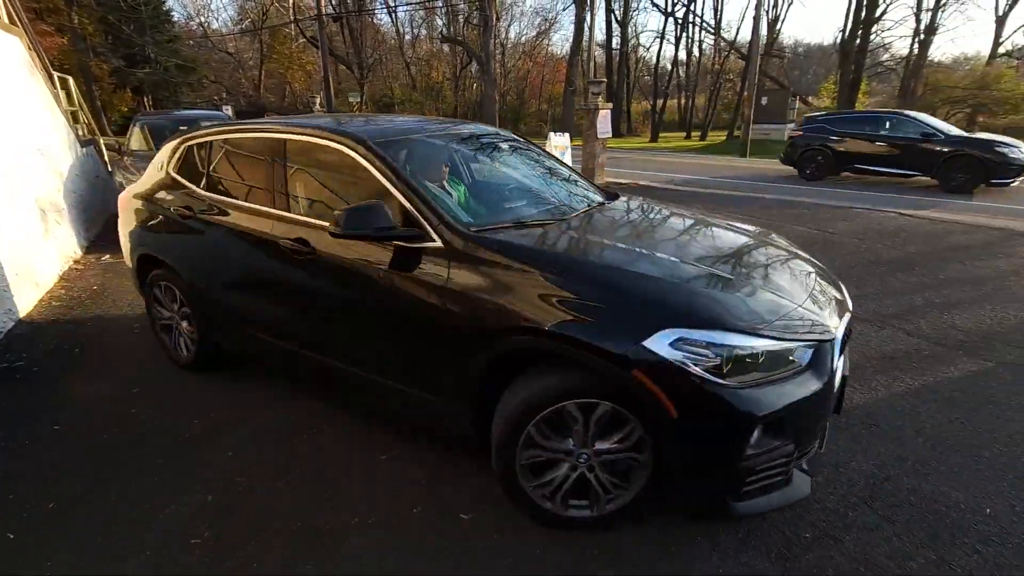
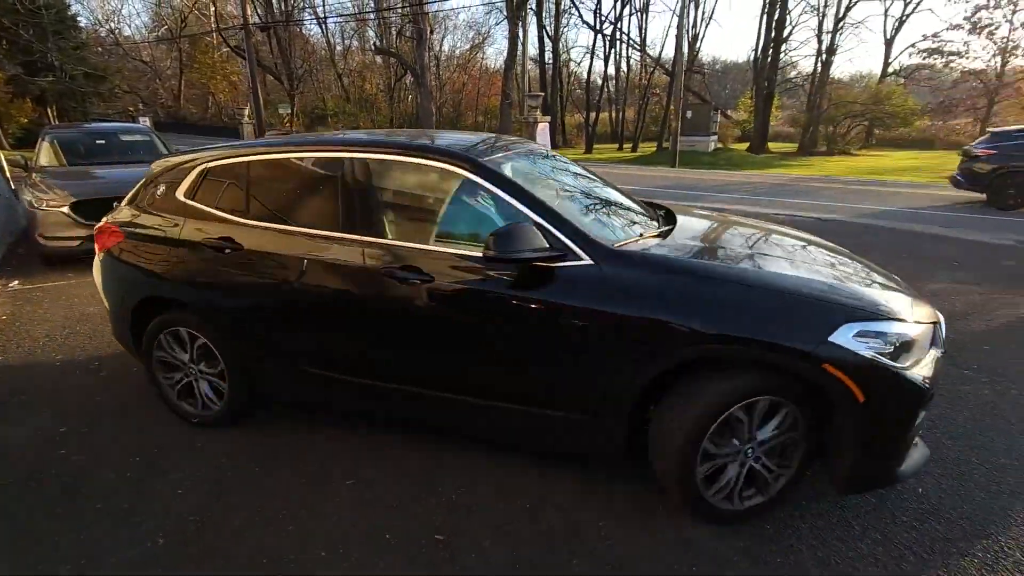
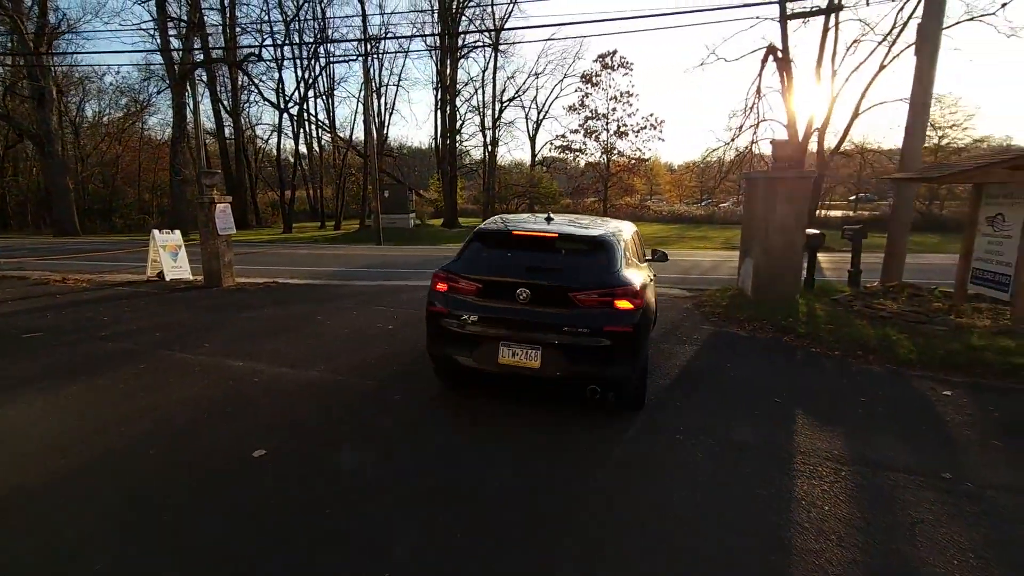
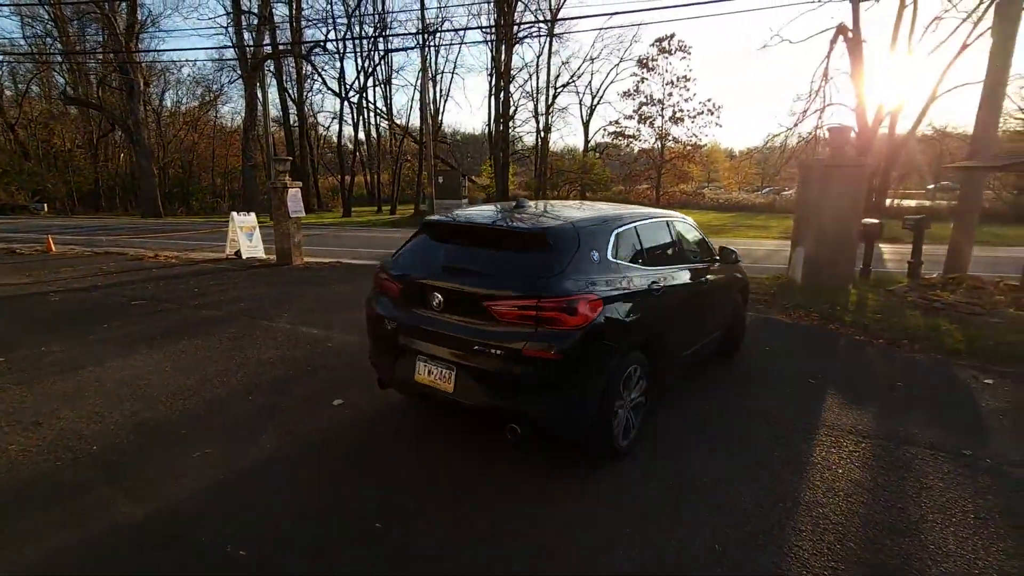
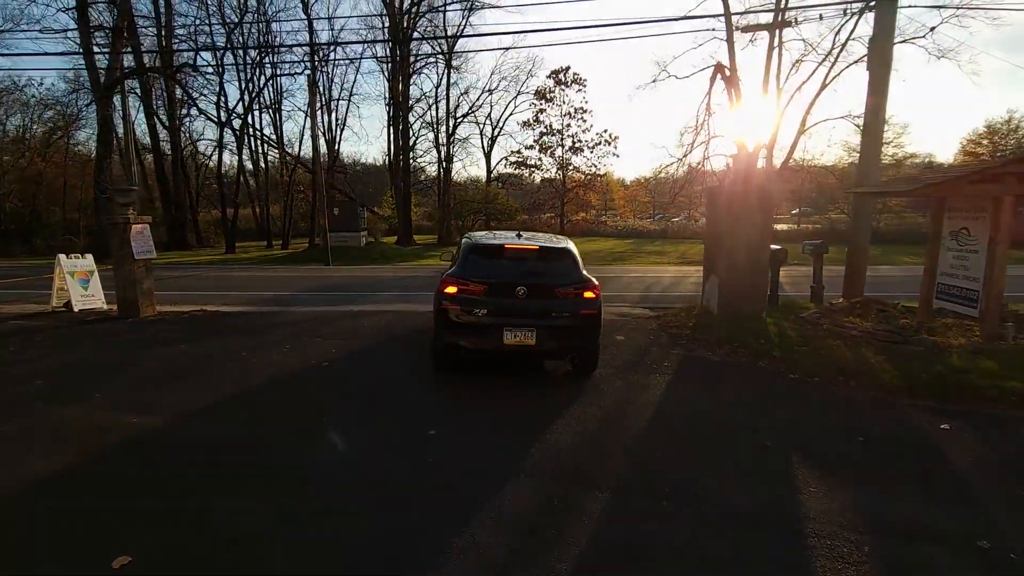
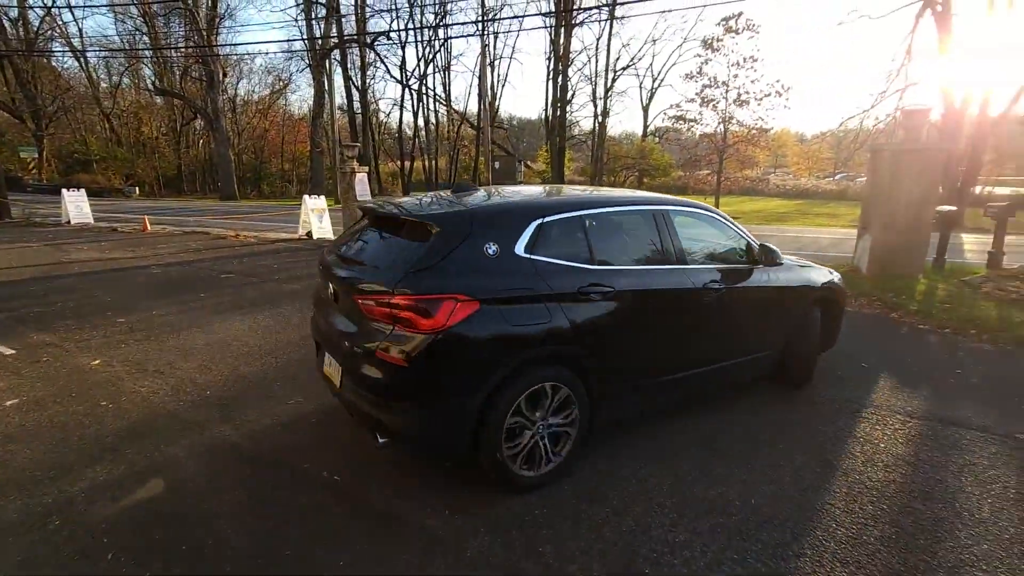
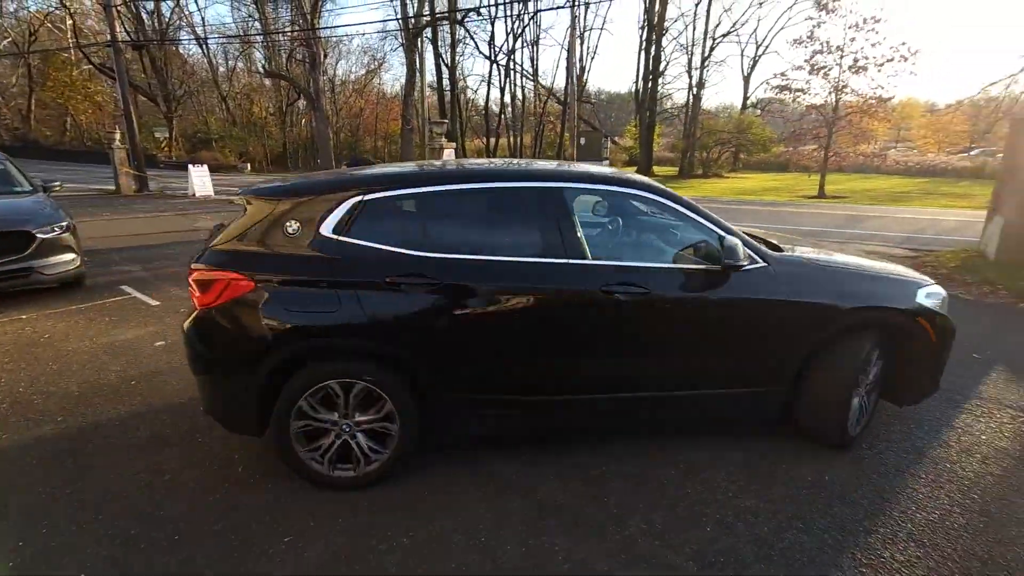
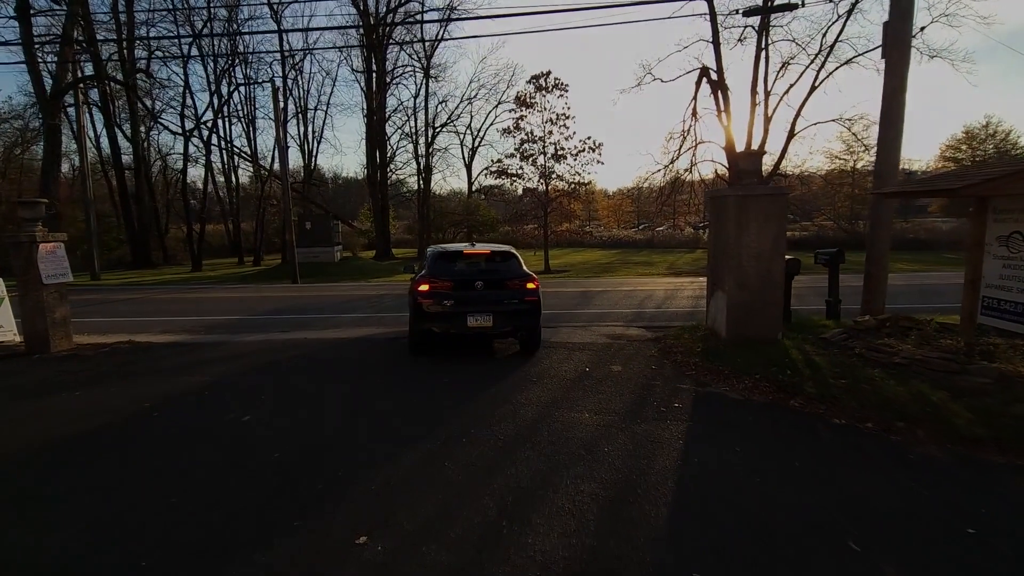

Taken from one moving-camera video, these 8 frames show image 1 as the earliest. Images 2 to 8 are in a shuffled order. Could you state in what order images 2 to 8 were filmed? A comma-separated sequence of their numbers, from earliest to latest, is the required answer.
2, 7, 6, 4, 3, 5, 8
